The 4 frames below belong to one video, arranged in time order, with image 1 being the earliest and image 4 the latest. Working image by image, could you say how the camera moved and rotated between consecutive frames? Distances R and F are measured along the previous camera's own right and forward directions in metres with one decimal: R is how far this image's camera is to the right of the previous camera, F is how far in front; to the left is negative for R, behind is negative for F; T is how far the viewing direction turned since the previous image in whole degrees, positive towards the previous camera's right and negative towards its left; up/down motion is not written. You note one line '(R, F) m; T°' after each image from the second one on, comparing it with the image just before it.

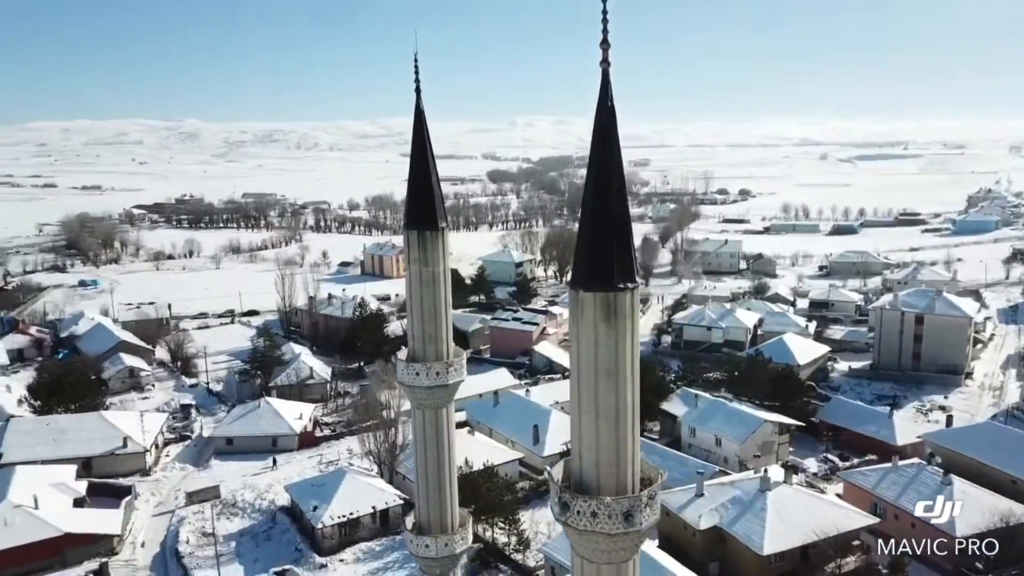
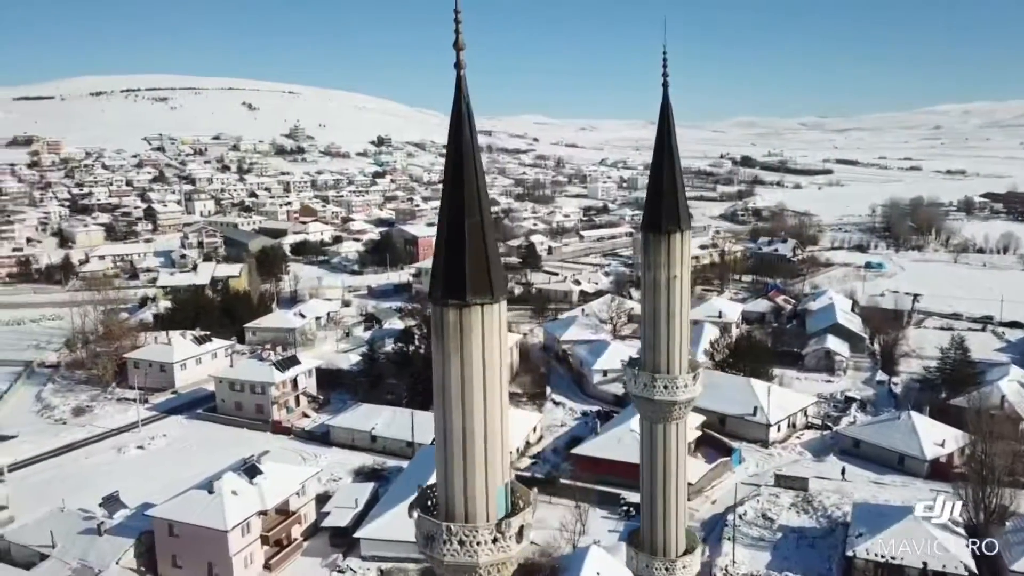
(+2.9, +1.6) m; -56°
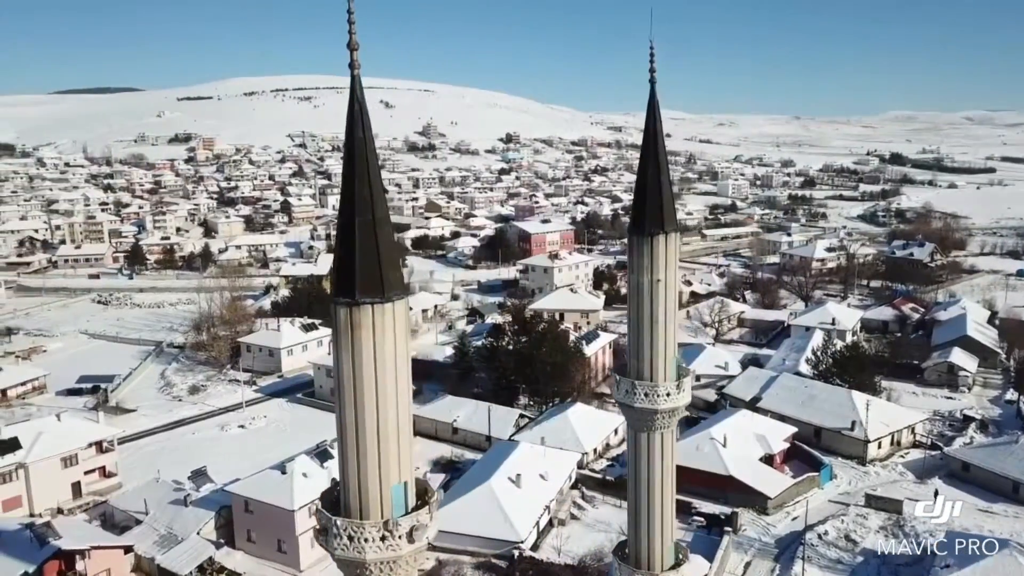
(+0.8, +0.1) m; -9°
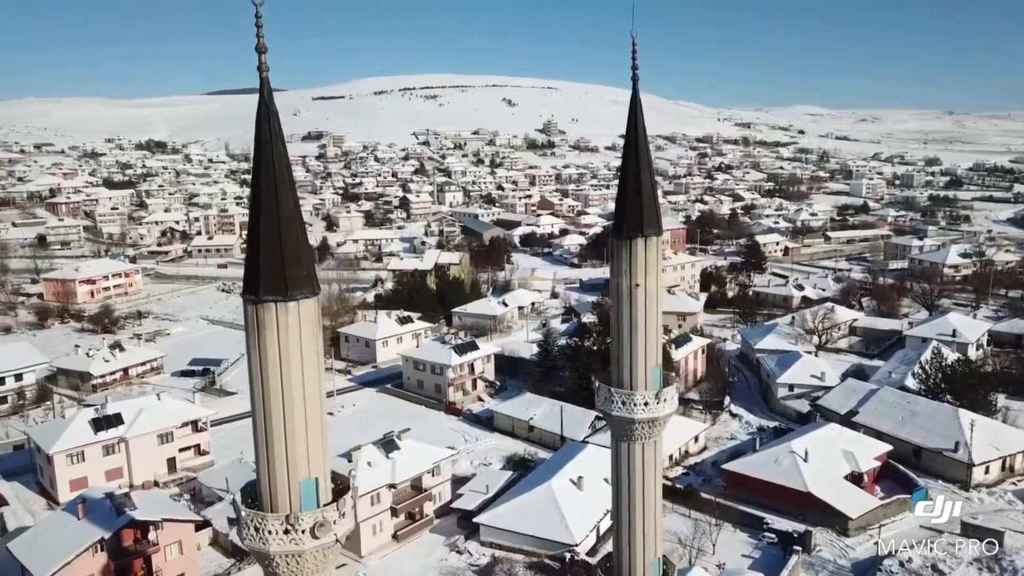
(+0.8, +0.1) m; -9°
